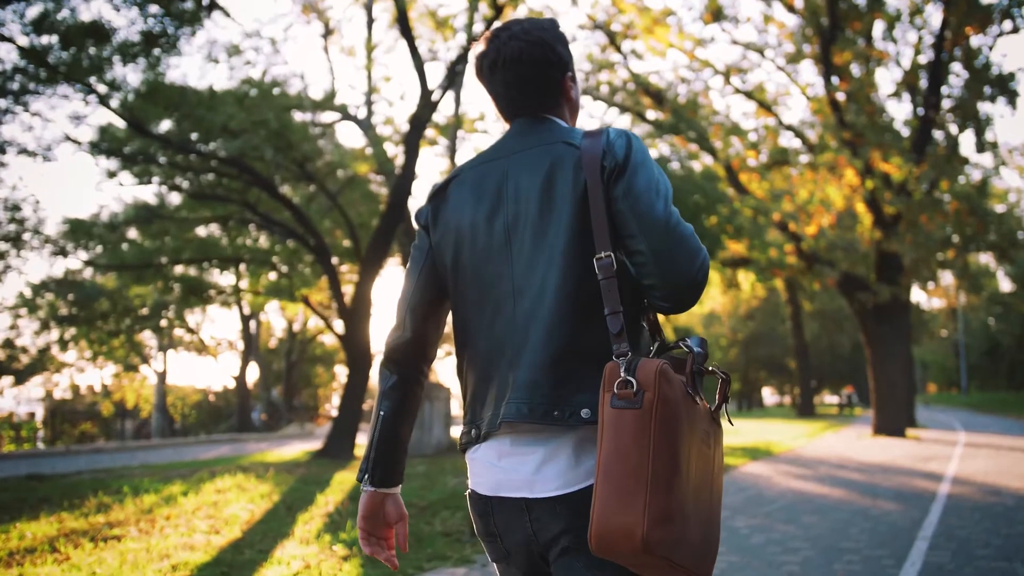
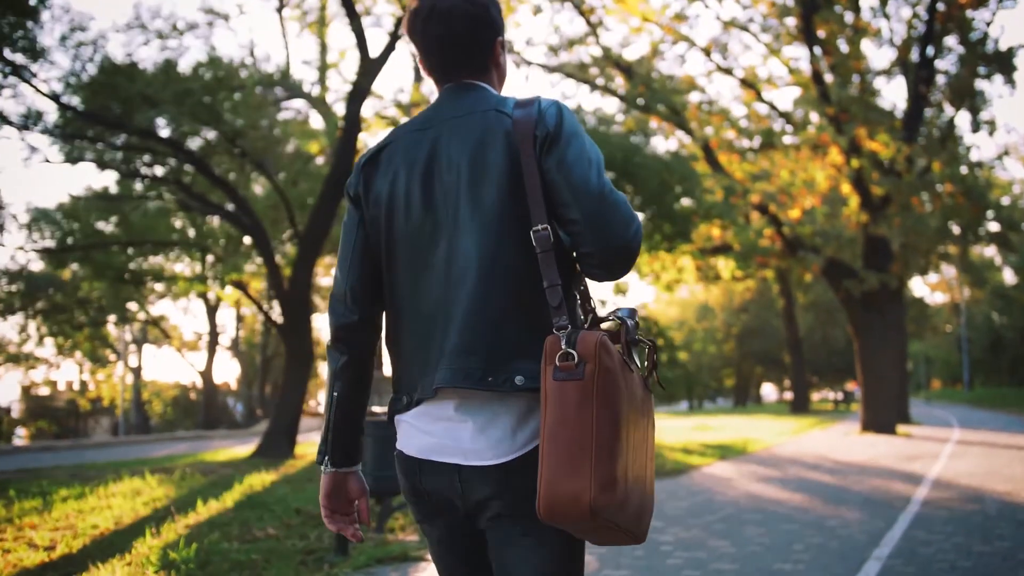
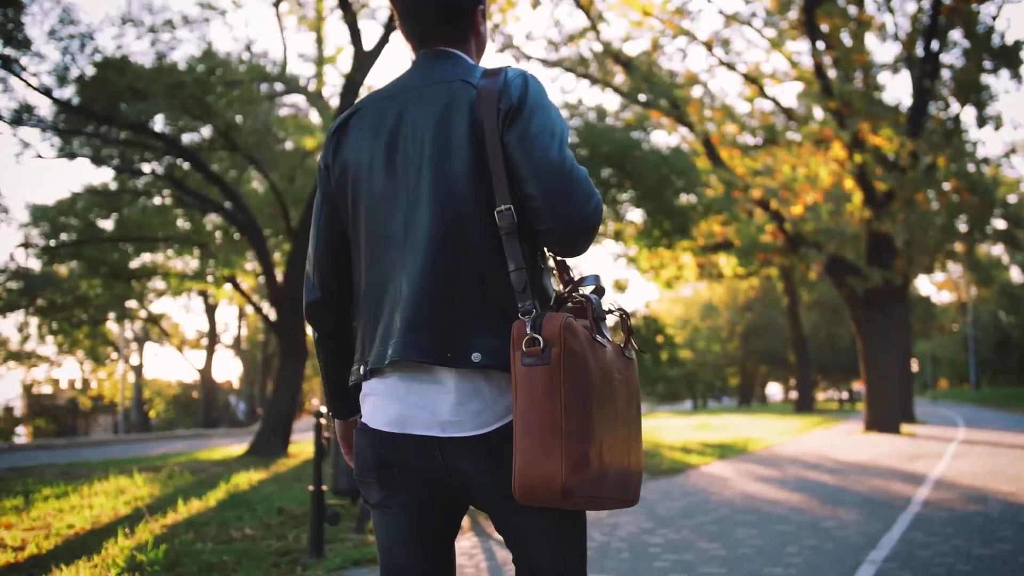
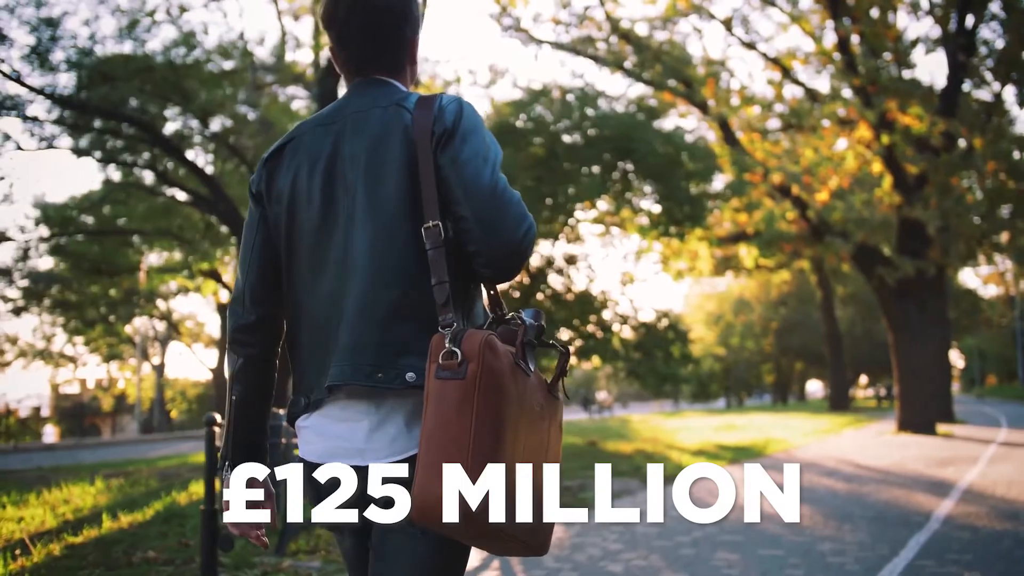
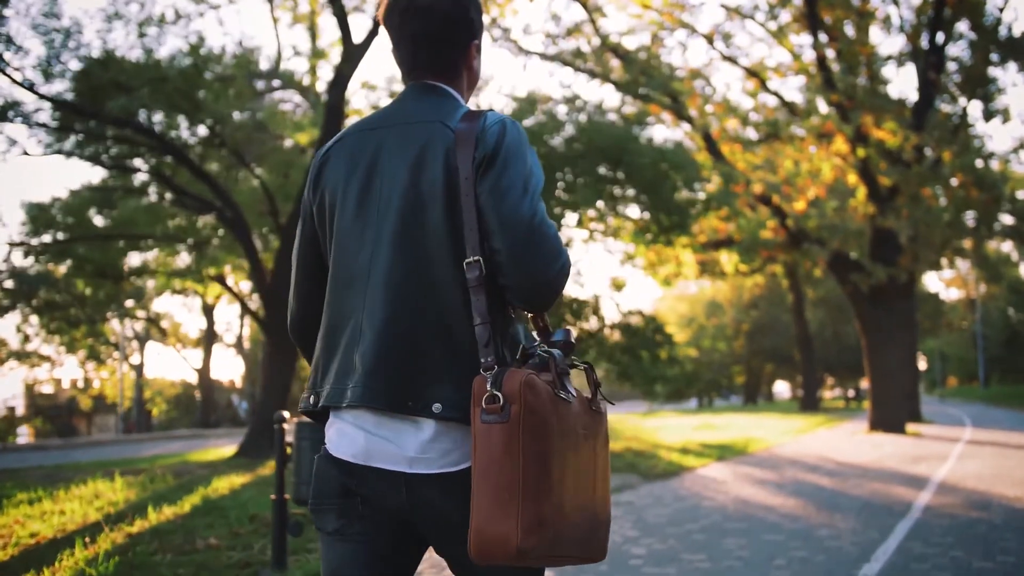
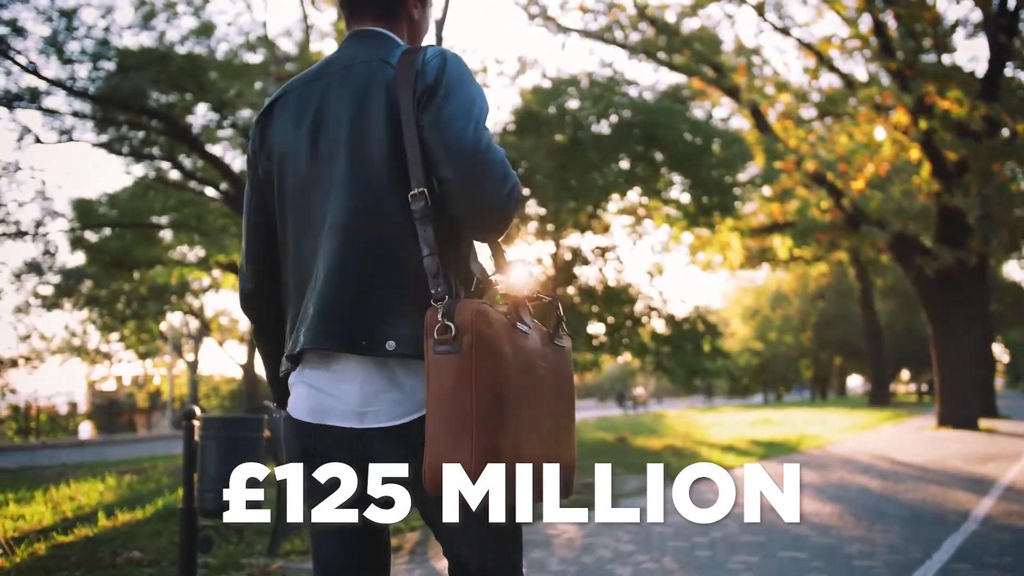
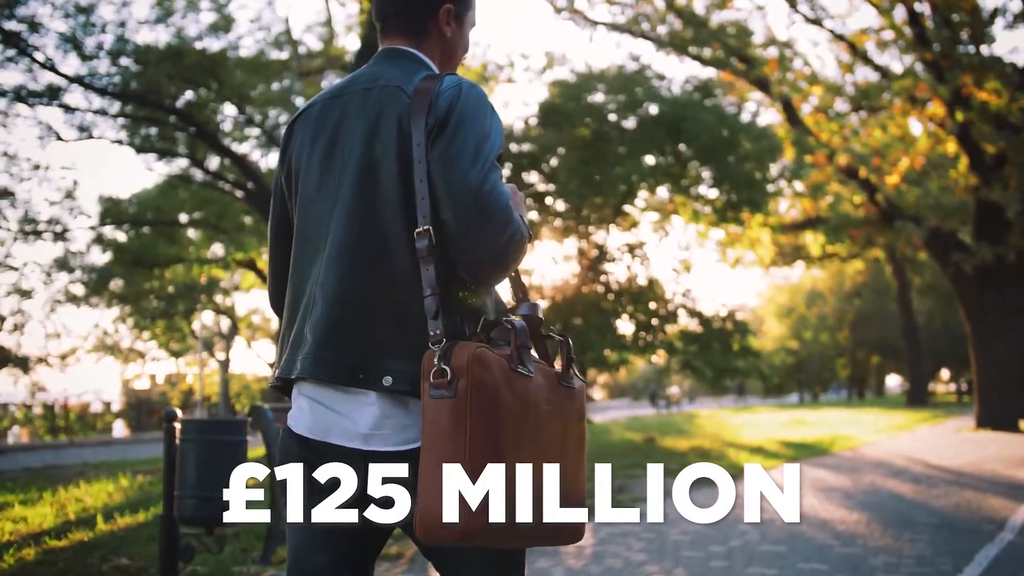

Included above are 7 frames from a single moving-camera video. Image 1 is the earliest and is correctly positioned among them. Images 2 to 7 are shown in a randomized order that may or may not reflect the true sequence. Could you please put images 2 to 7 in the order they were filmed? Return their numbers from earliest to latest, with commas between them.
2, 3, 5, 4, 6, 7
